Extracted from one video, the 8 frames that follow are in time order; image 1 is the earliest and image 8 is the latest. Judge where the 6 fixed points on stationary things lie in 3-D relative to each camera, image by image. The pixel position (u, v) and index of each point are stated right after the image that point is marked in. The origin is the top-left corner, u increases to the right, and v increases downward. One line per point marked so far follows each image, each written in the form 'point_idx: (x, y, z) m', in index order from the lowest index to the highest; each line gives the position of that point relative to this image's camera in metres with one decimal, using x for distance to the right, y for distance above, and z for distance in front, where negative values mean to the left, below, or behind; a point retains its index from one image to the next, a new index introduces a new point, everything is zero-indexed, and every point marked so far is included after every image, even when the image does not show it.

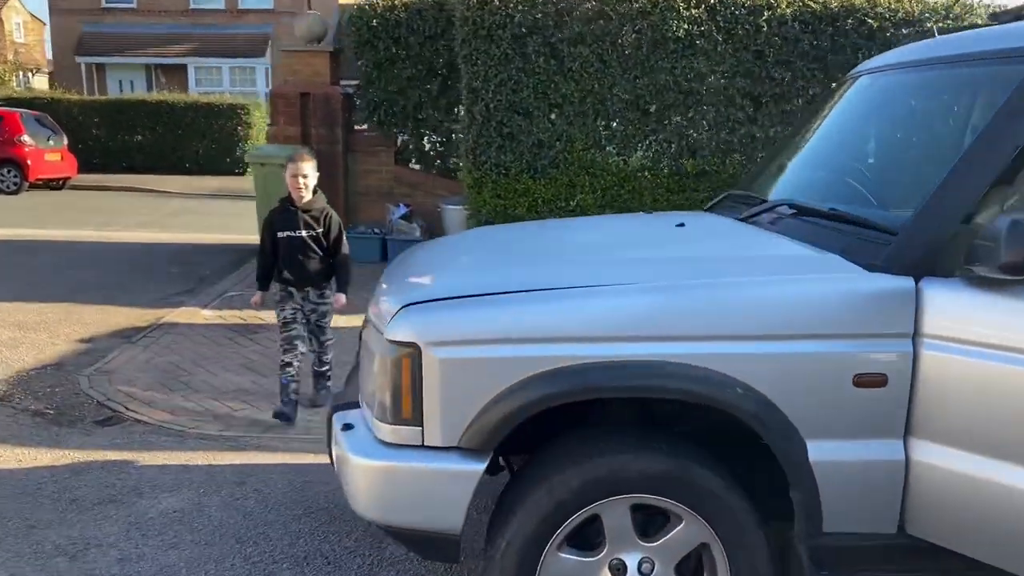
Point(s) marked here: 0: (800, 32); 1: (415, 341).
0: (+2.7, +2.5, +8.4) m
1: (-0.3, -0.2, +2.6) m
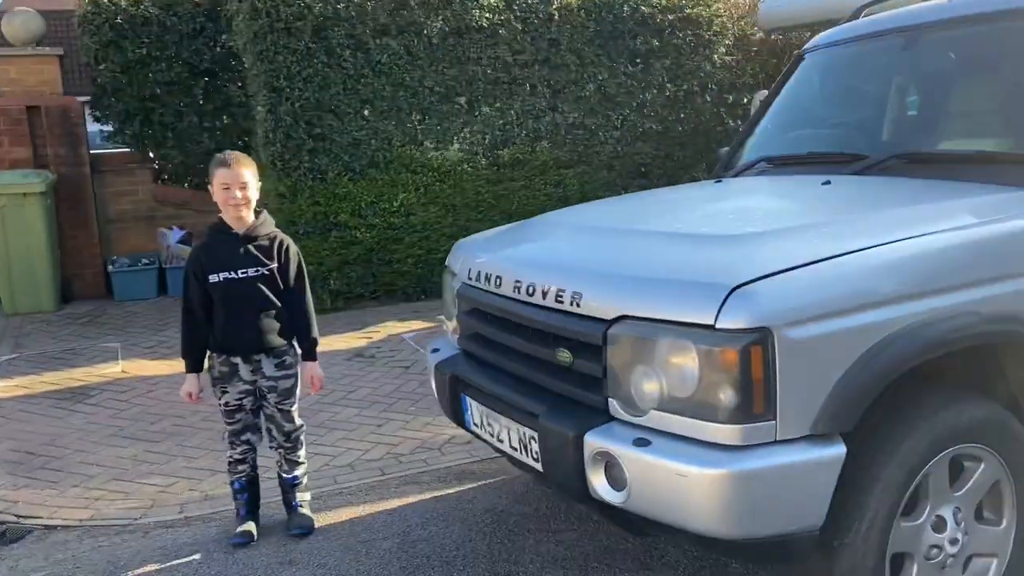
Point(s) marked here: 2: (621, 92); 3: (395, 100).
0: (+0.7, +2.7, +8.8) m
1: (+0.7, -0.1, +2.3) m
2: (+1.1, +2.0, +9.0) m
3: (-1.1, +1.7, +8.1) m
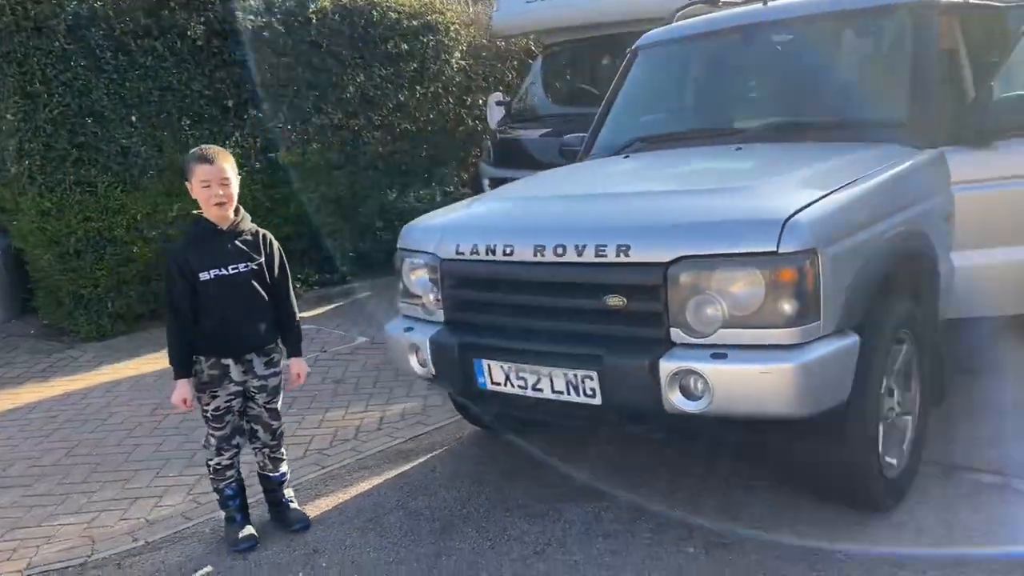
0: (-1.7, +2.7, +8.9) m
1: (+1.0, +0.1, +3.0) m
2: (-1.4, +2.1, +9.3) m
3: (-3.0, +1.6, +7.7) m
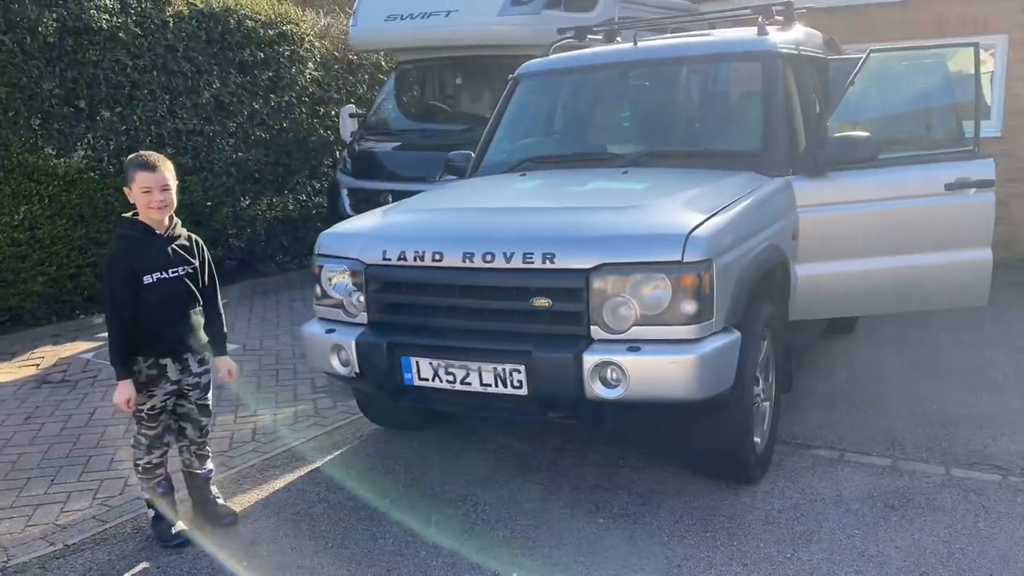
0: (-3.2, +2.6, +8.8) m
1: (+0.8, +0.1, +3.5) m
2: (-2.9, +2.0, +9.3) m
3: (-4.2, +1.5, +7.3) m
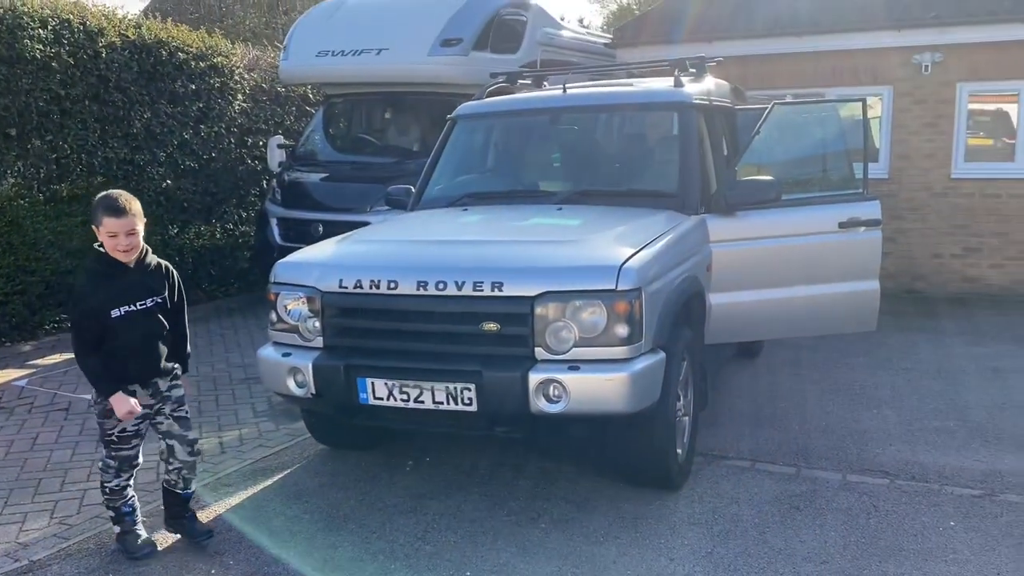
0: (-3.9, +2.3, +8.9) m
1: (+0.6, 0.0, +4.0) m
2: (-3.7, +1.7, +9.4) m
3: (-4.7, +1.3, +7.3) m
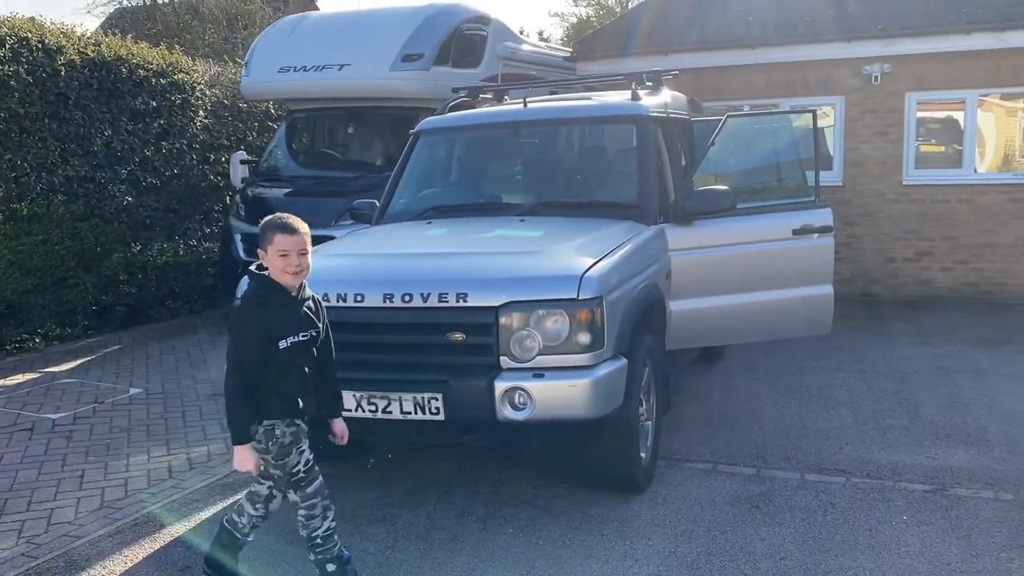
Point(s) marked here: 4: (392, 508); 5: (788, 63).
0: (-4.3, +2.1, +8.9) m
1: (+0.4, 0.0, +4.1) m
2: (-4.1, +1.5, +9.4) m
3: (-5.0, +1.1, +7.2) m
4: (-0.6, -1.1, +4.6) m
5: (+3.3, +2.7, +10.5) m
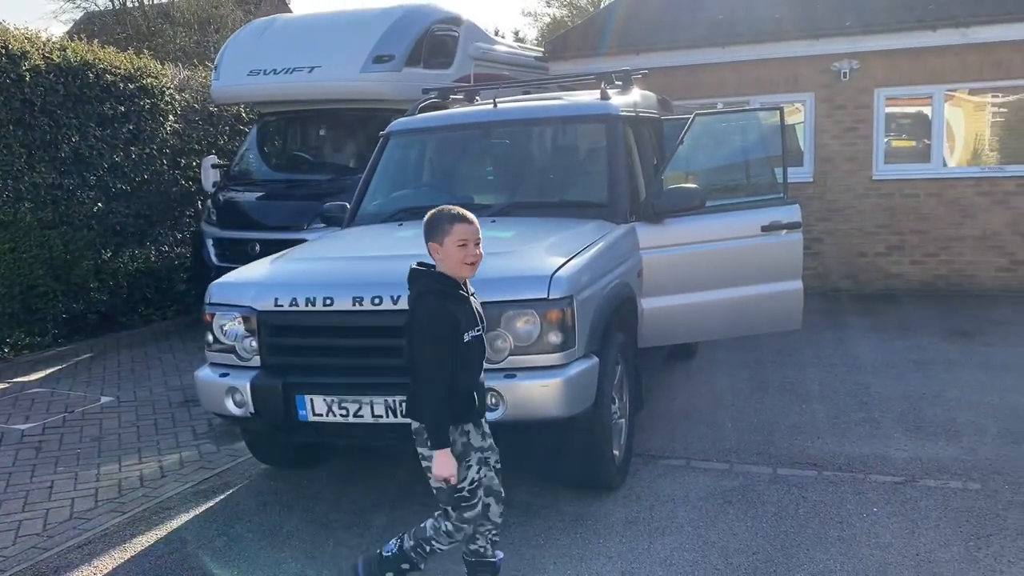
0: (-4.6, +2.1, +8.8) m
1: (+0.3, 0.0, +4.1) m
2: (-4.4, +1.4, +9.3) m
3: (-5.3, +1.0, +7.1) m
4: (-0.8, -1.2, +4.5) m
5: (+3.0, +2.7, +10.6) m
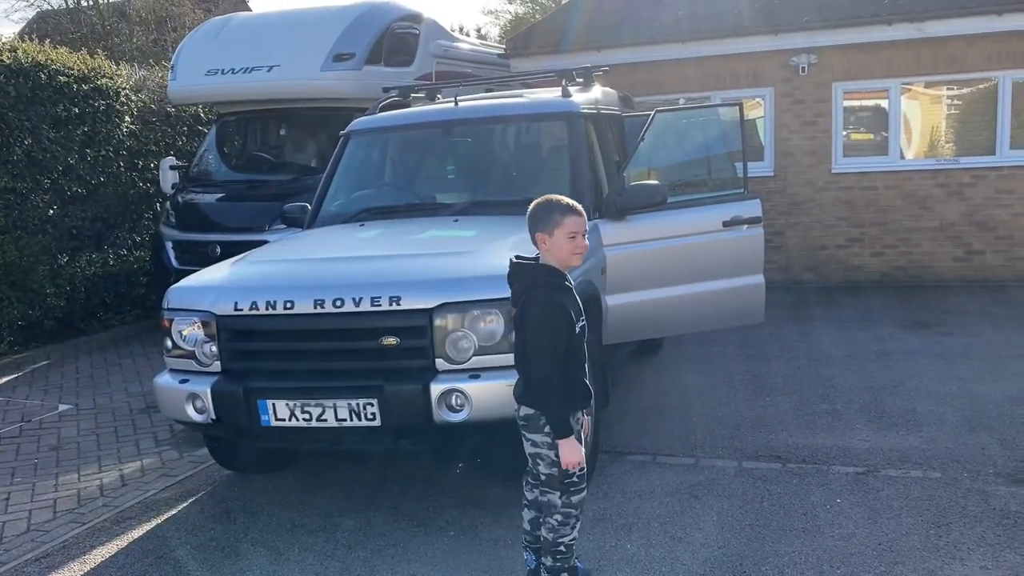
0: (-4.9, +2.0, +8.6) m
1: (+0.1, 0.0, +4.1) m
2: (-4.8, +1.3, +9.1) m
3: (-5.6, +1.0, +6.9) m
4: (-0.9, -1.2, +4.5) m
5: (+2.5, +2.8, +10.7) m
